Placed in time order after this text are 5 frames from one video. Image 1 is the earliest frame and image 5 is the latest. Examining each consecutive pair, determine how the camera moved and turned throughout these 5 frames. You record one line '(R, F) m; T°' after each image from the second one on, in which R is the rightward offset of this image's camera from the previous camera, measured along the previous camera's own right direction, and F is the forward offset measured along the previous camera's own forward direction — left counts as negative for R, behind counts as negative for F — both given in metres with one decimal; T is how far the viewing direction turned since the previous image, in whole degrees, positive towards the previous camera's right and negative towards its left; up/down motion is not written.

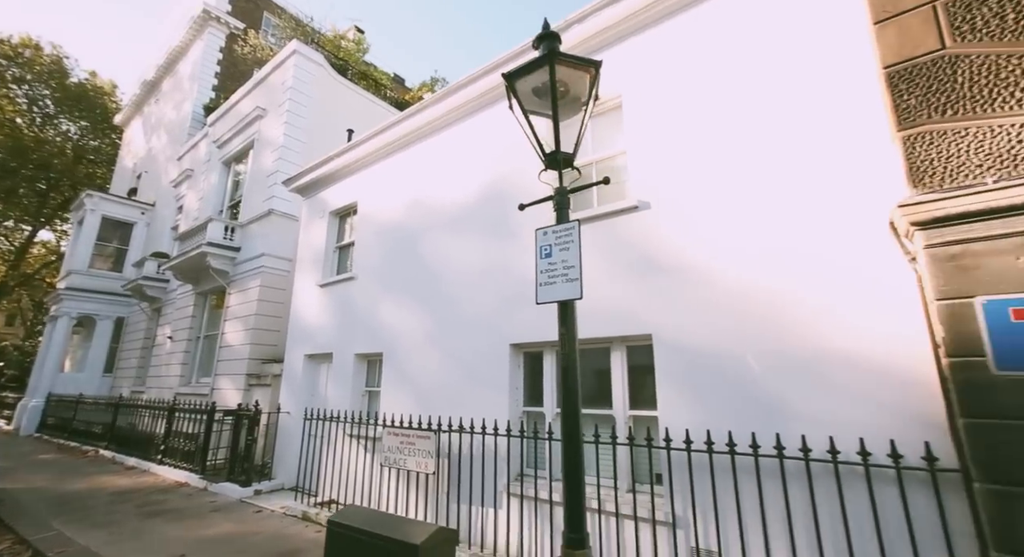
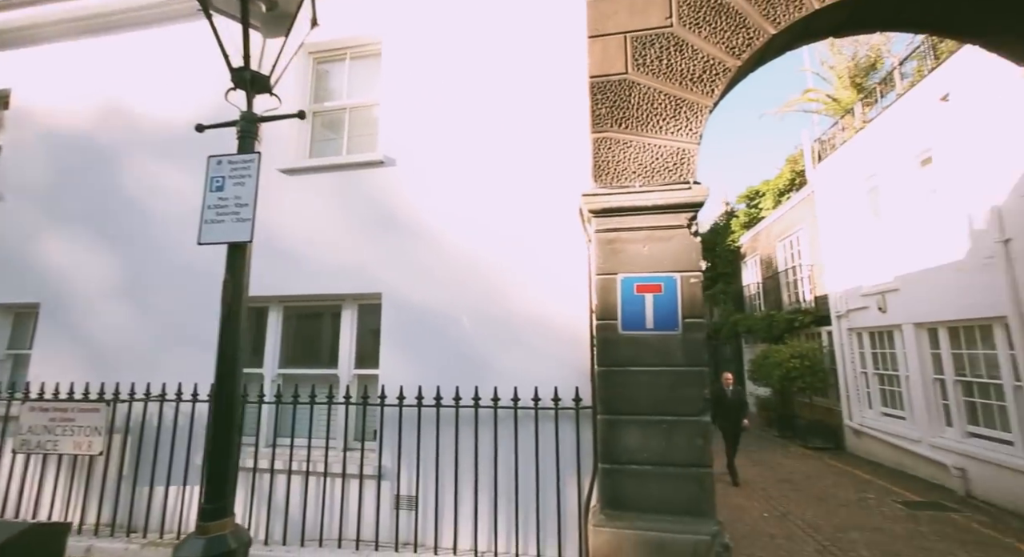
(+0.2, -0.1) m; +28°
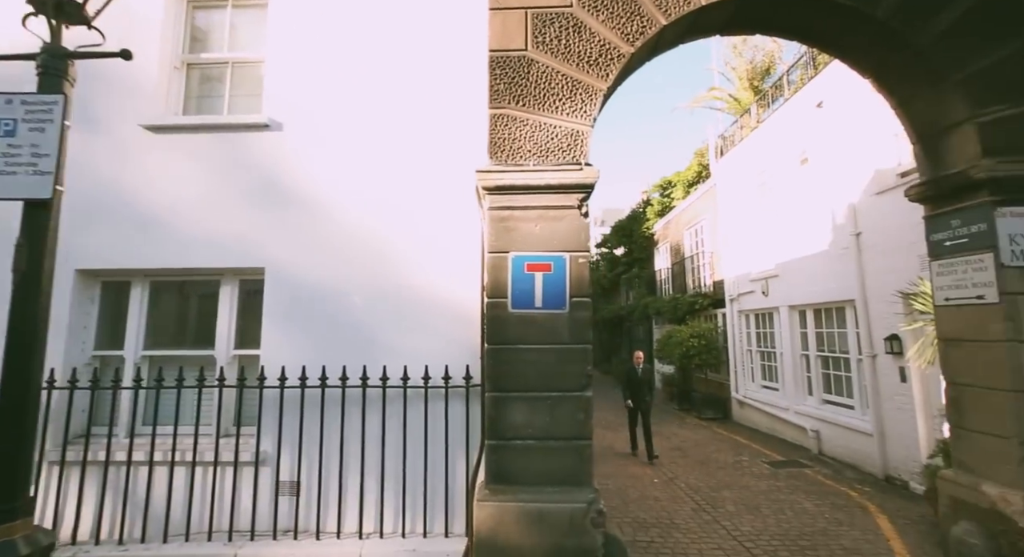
(+0.2, 0.0) m; +10°
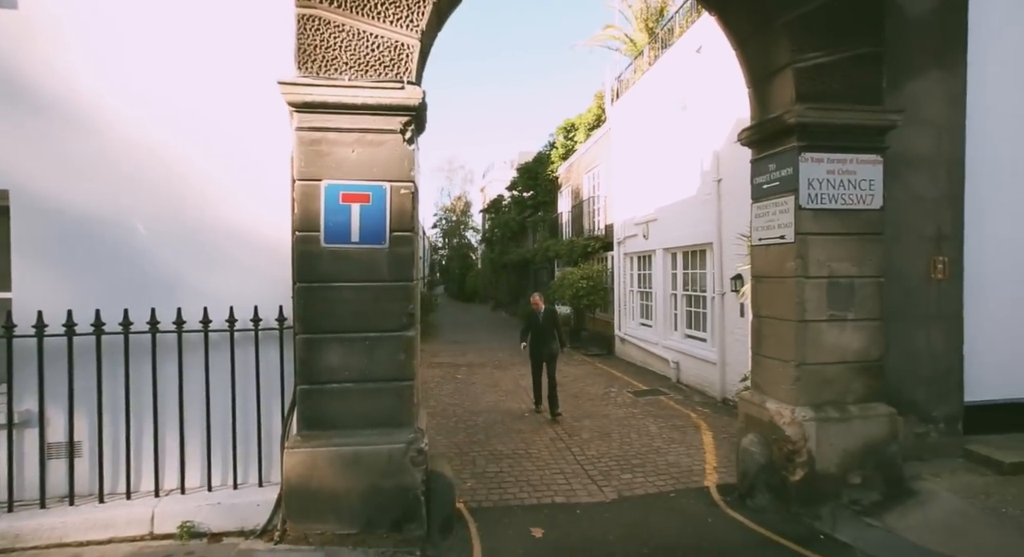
(+0.6, +0.1) m; +10°
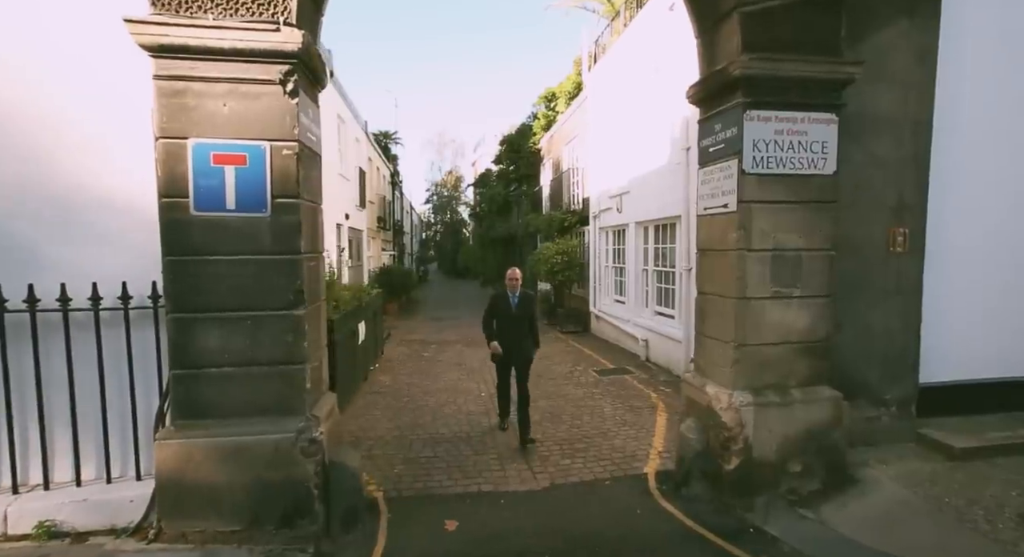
(+0.6, +0.4) m; 0°
